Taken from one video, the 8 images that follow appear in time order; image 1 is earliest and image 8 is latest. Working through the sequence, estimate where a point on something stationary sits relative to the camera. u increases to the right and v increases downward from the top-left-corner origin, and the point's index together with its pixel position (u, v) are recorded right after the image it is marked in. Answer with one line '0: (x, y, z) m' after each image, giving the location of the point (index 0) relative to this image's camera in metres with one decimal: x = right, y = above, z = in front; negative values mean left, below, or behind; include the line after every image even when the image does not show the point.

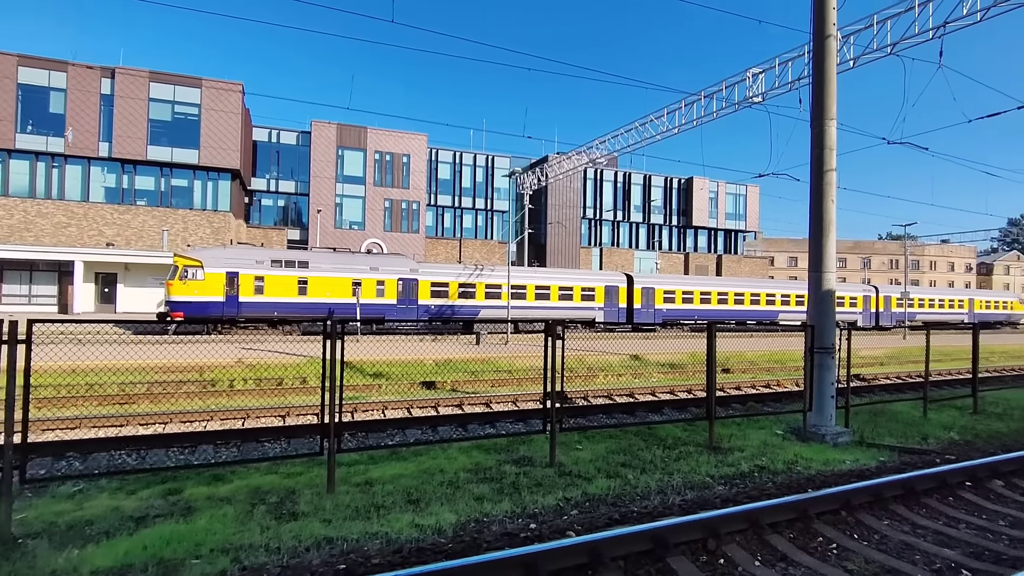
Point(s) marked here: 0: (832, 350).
0: (+4.7, -0.9, +8.4) m
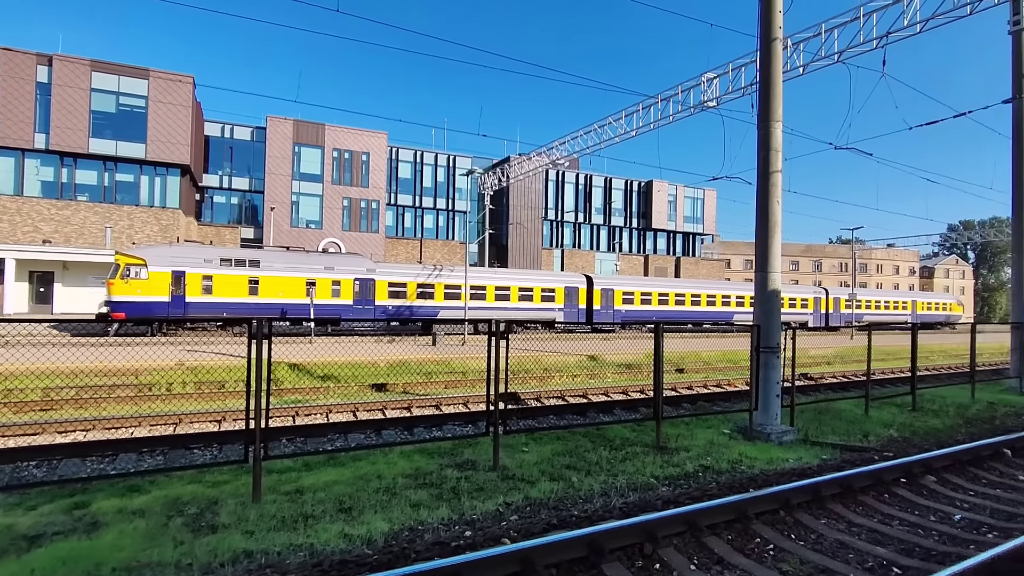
0: (+3.9, -0.9, +8.5) m
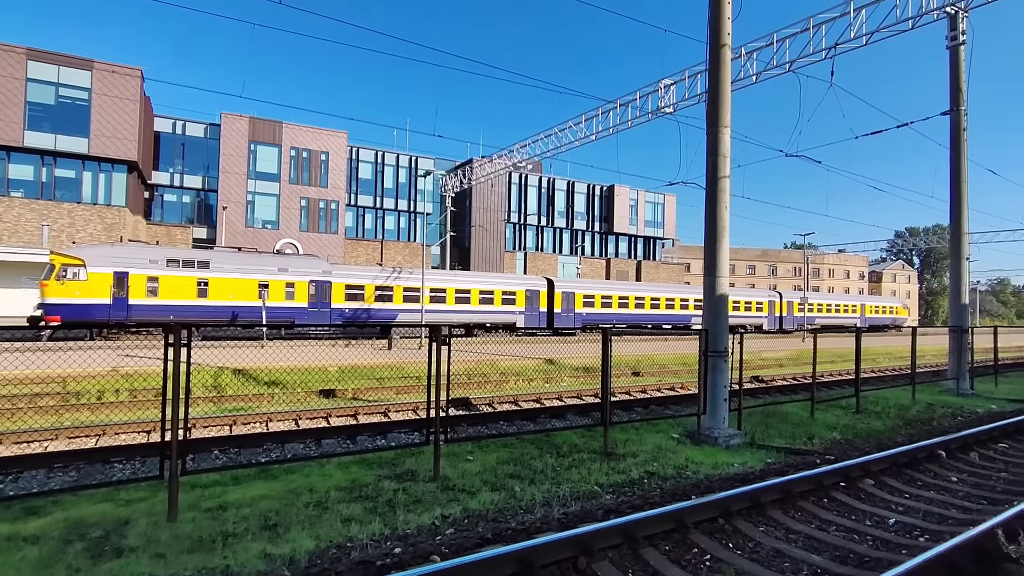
0: (+3.2, -1.0, +8.5) m
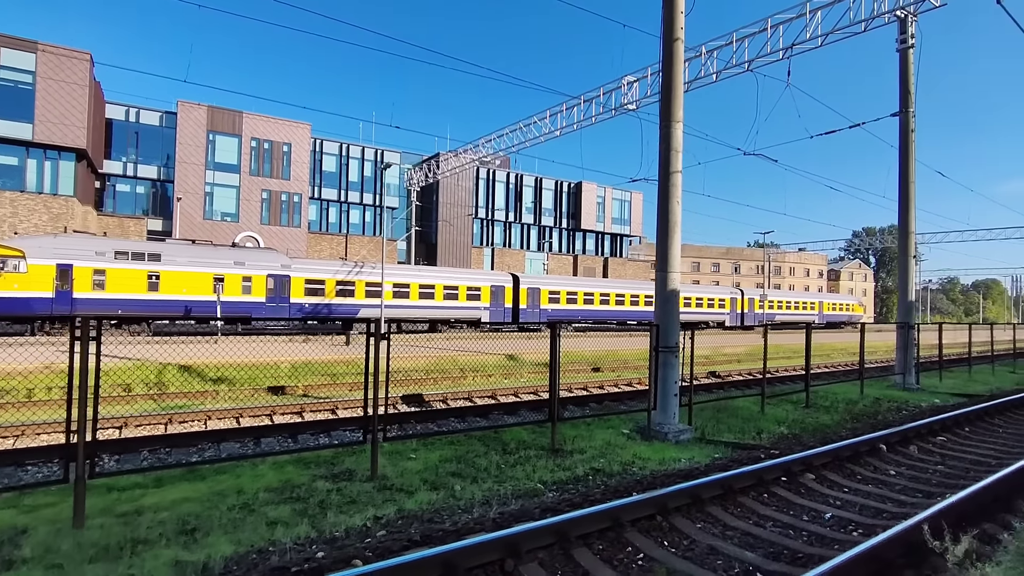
0: (+2.4, -0.9, +8.5) m
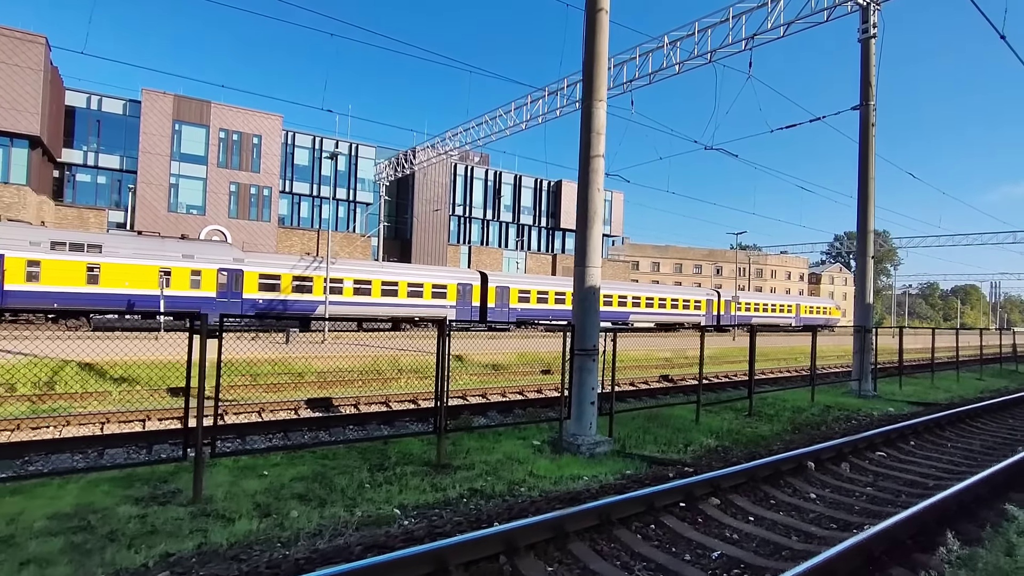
0: (+1.1, -0.9, +7.7) m
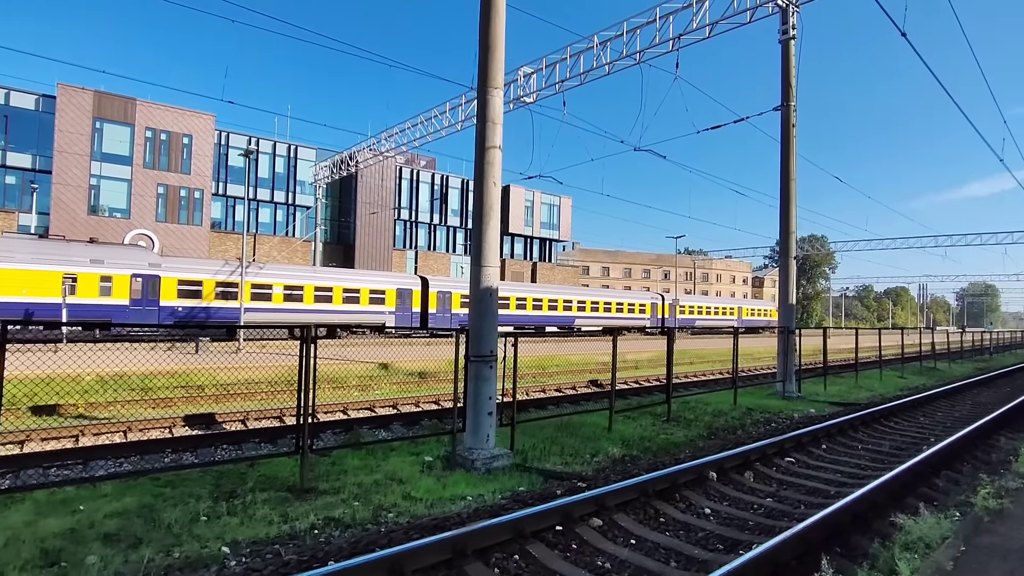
0: (-0.3, -0.9, +7.1) m
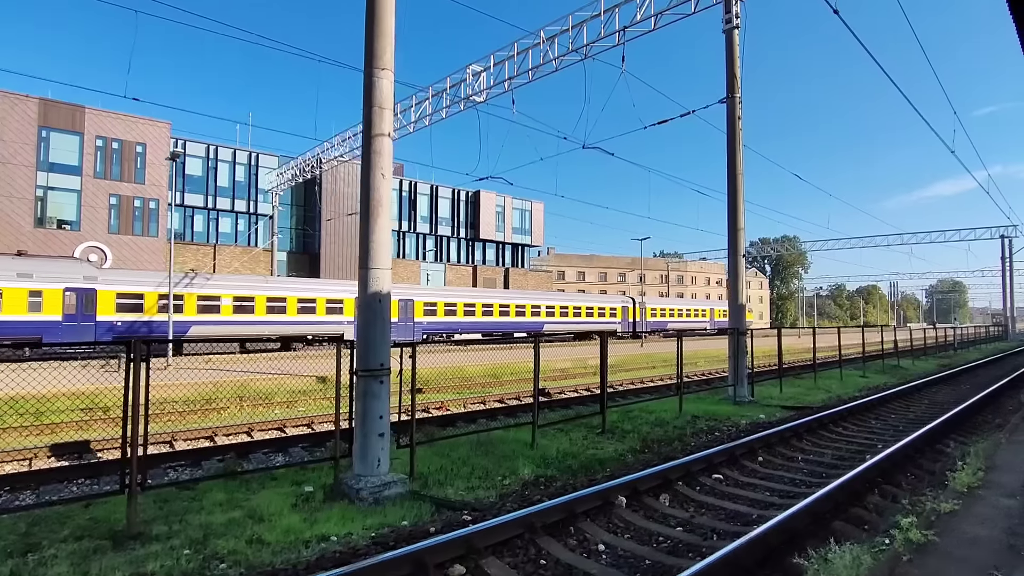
0: (-1.4, -0.9, +6.3) m
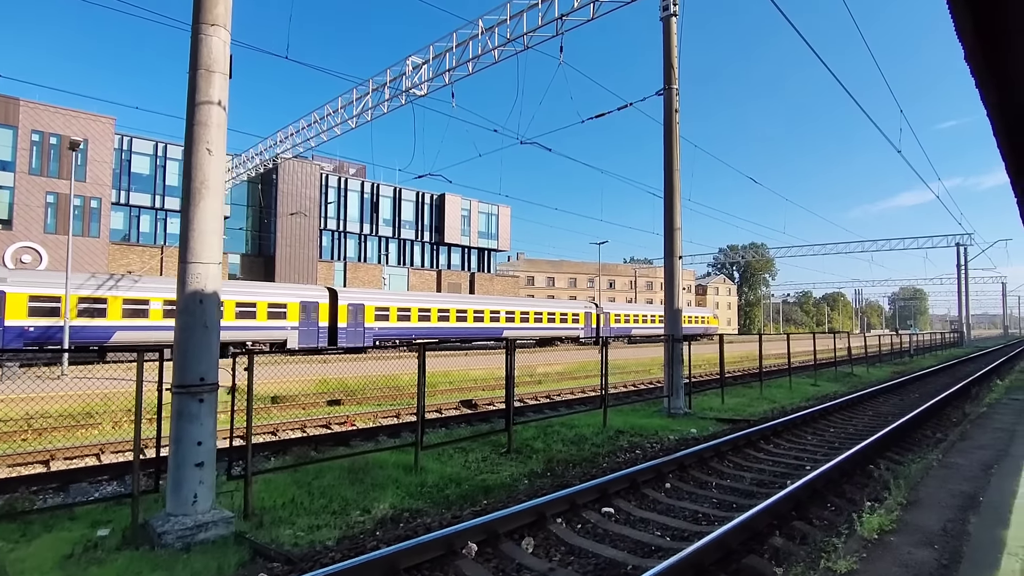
0: (-2.8, -0.9, +5.2) m
